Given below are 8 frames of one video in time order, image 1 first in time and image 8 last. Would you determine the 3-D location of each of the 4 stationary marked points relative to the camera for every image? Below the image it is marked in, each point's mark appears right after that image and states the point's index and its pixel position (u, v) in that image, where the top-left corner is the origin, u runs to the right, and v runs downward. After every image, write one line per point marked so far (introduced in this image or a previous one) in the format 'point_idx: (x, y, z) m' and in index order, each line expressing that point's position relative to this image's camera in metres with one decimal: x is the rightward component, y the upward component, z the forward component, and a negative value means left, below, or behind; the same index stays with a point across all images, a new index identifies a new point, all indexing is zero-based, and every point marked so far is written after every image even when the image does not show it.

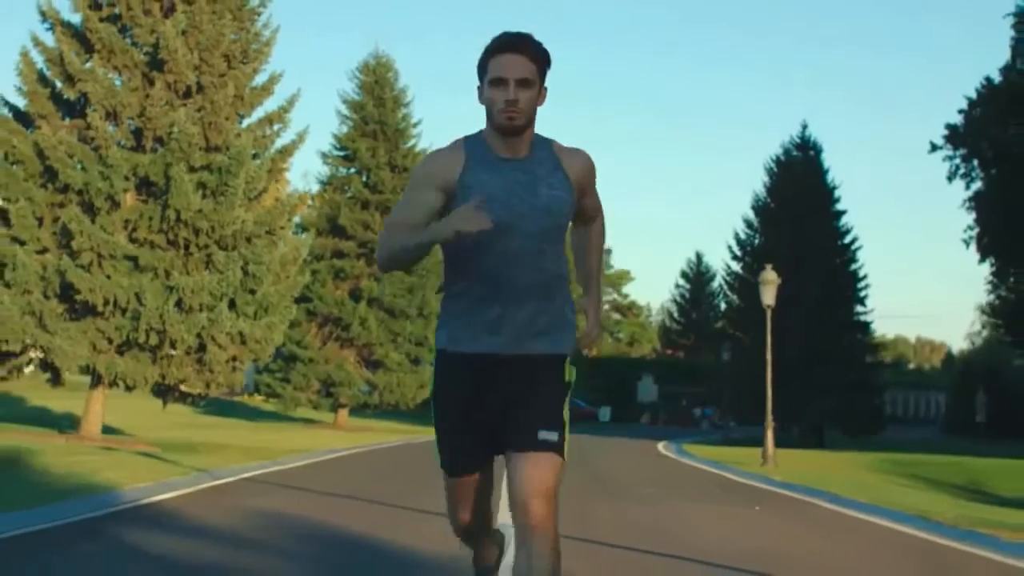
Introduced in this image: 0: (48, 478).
0: (-6.0, -2.5, +18.3) m
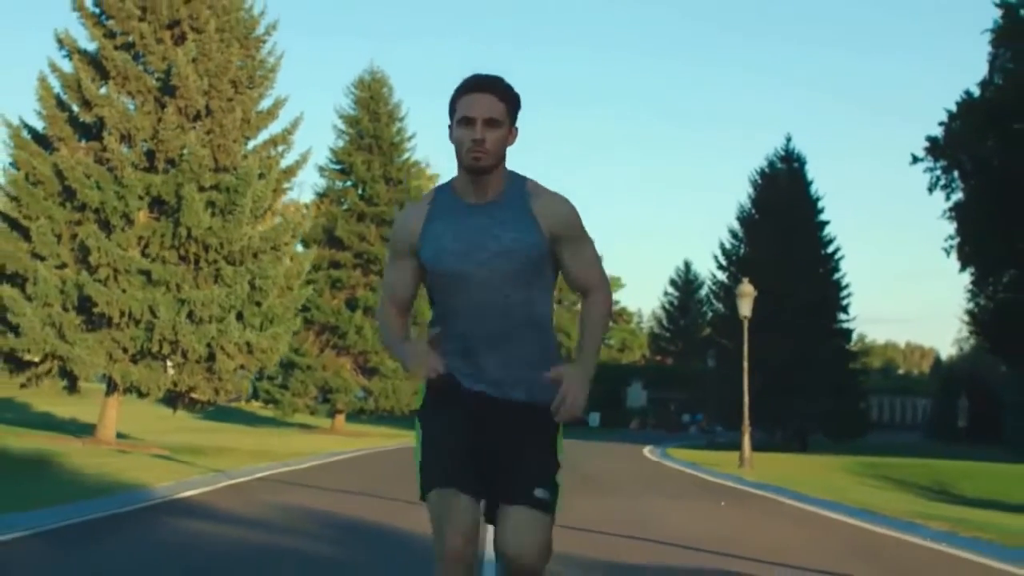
0: (-6.2, -2.7, +20.1) m
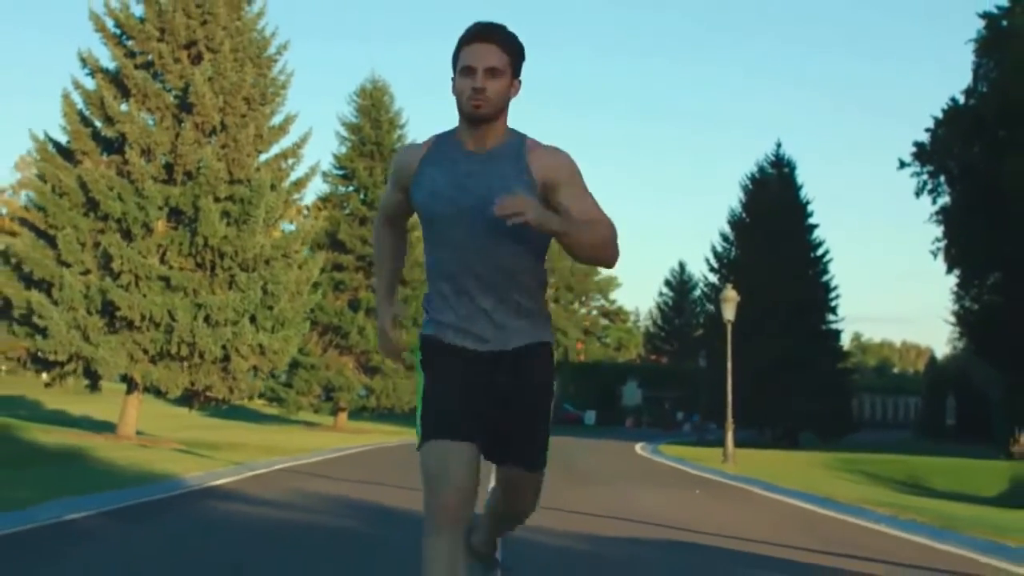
0: (-6.2, -2.8, +22.0) m
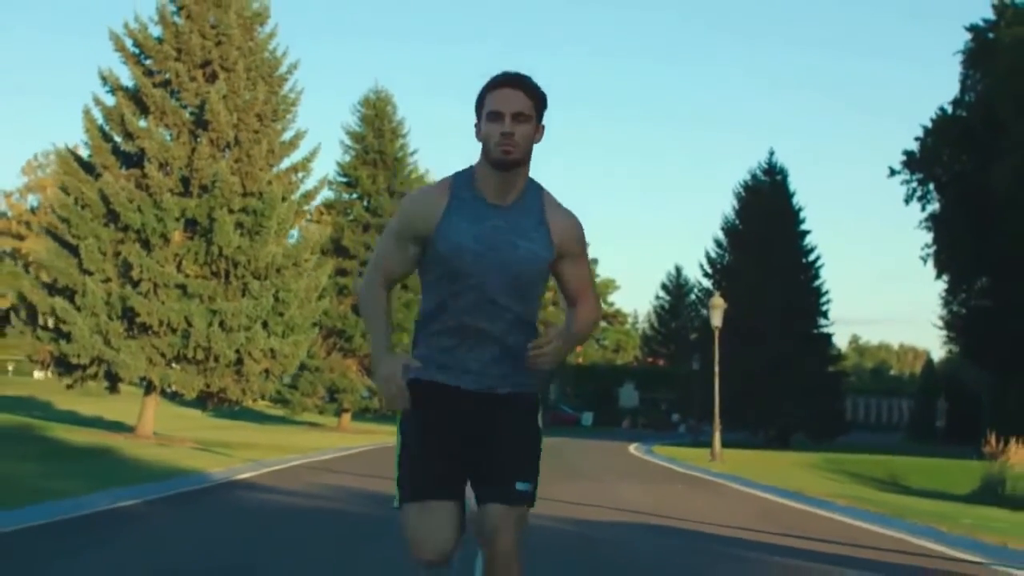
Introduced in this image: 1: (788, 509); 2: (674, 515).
0: (-6.3, -3.0, +23.8) m
1: (+3.6, -2.9, +18.3) m
2: (+1.9, -2.7, +16.8) m
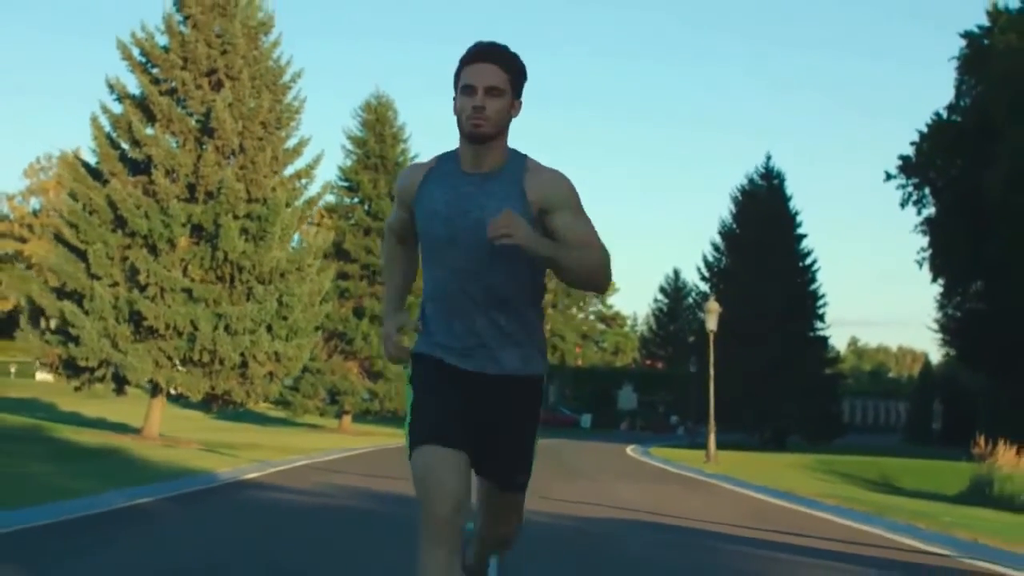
0: (-6.3, -3.1, +24.5) m
1: (+3.6, -3.0, +19.0) m
2: (+1.9, -2.8, +17.5) m
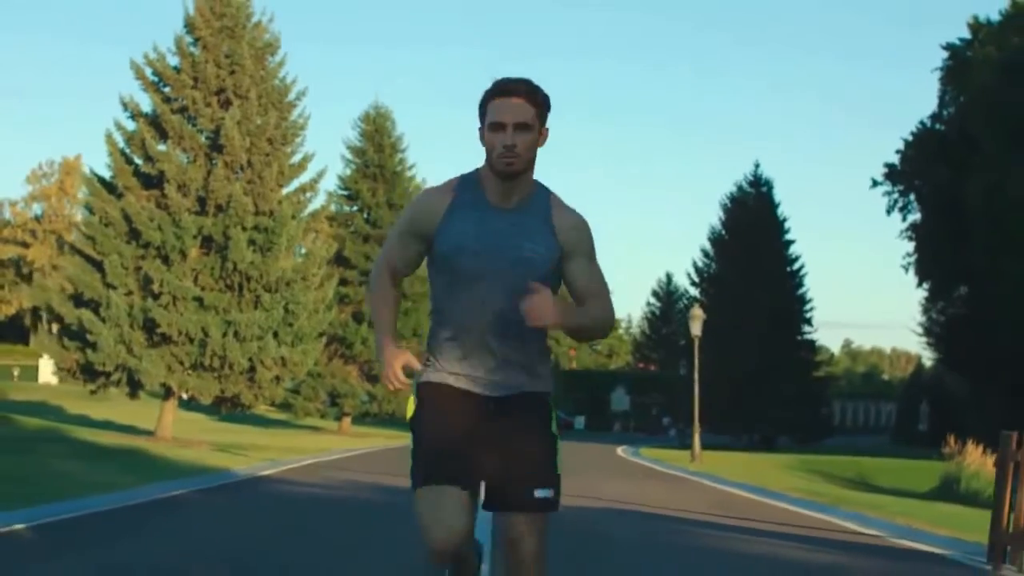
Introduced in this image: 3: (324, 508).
0: (-6.4, -3.3, +26.4) m
1: (+3.5, -3.2, +20.9) m
2: (+1.8, -3.0, +19.4) m
3: (-2.5, -2.8, +18.0) m
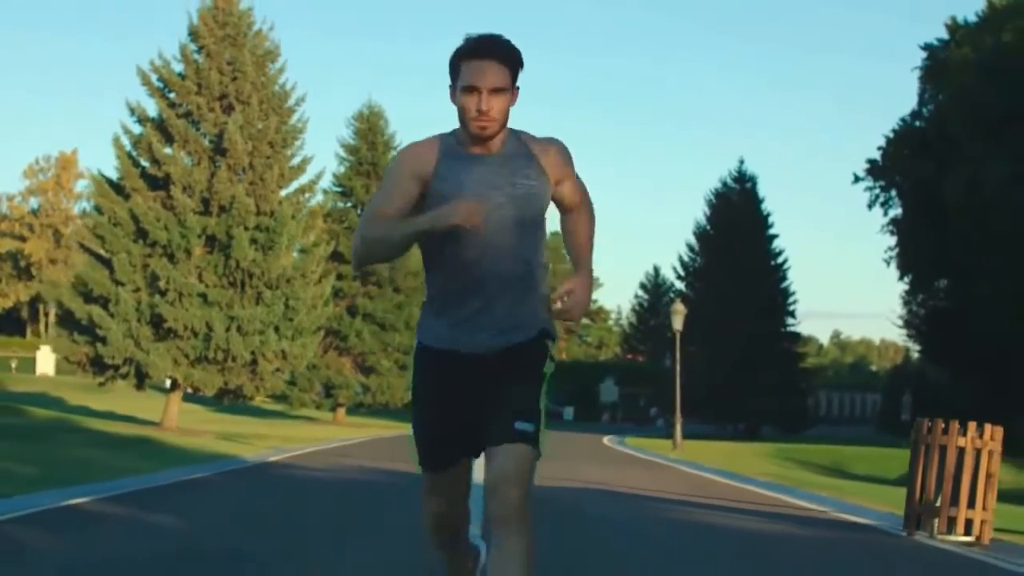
0: (-6.6, -3.3, +28.2) m
1: (+3.4, -3.2, +22.7) m
2: (+1.7, -3.0, +21.3) m
3: (-2.6, -2.8, +19.8) m
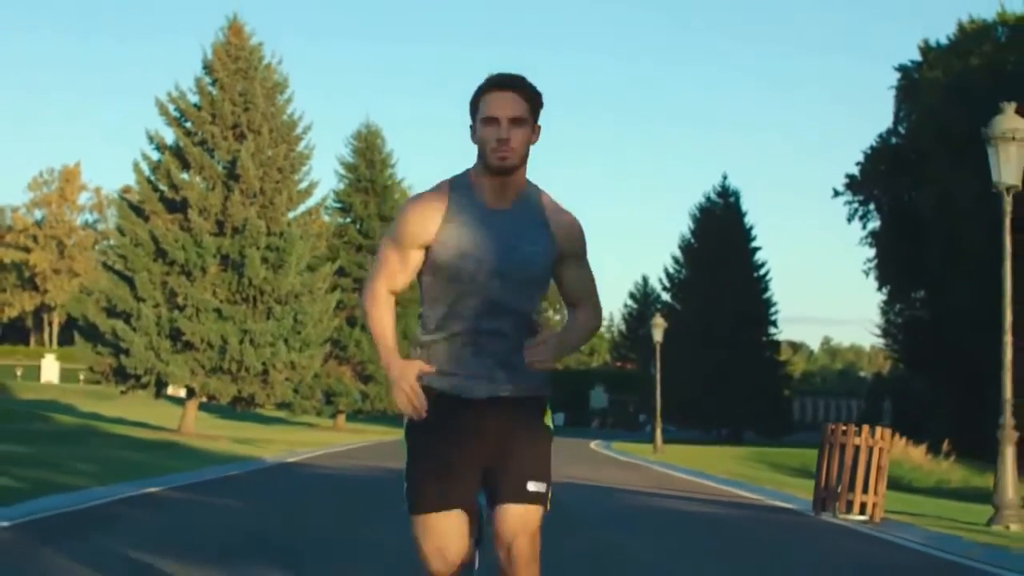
0: (-6.8, -3.7, +31.2) m
1: (+3.2, -3.6, +25.8) m
2: (+1.5, -3.4, +24.4) m
3: (-2.7, -3.2, +22.8) m
